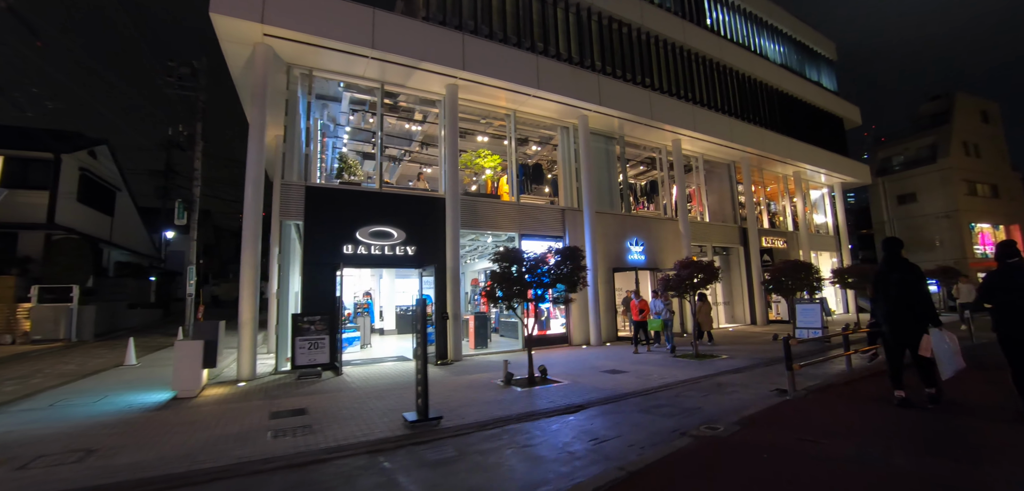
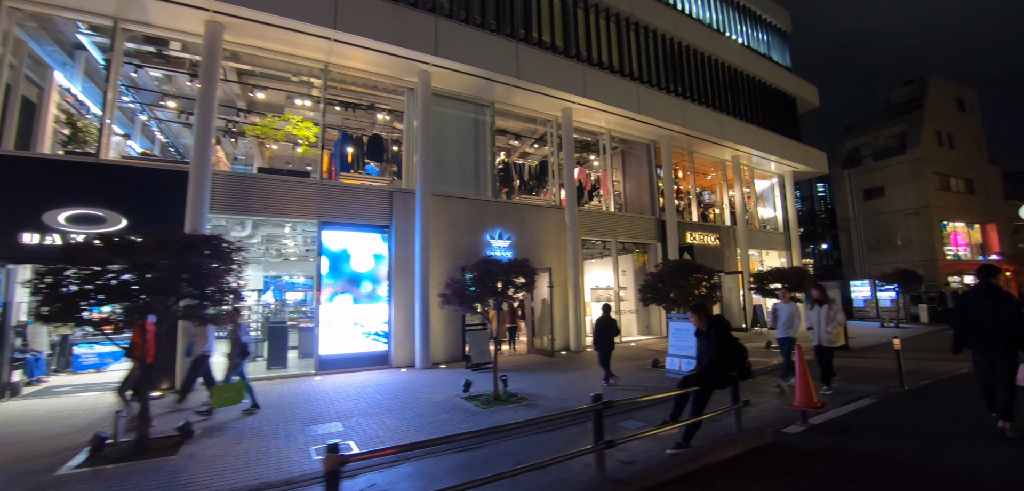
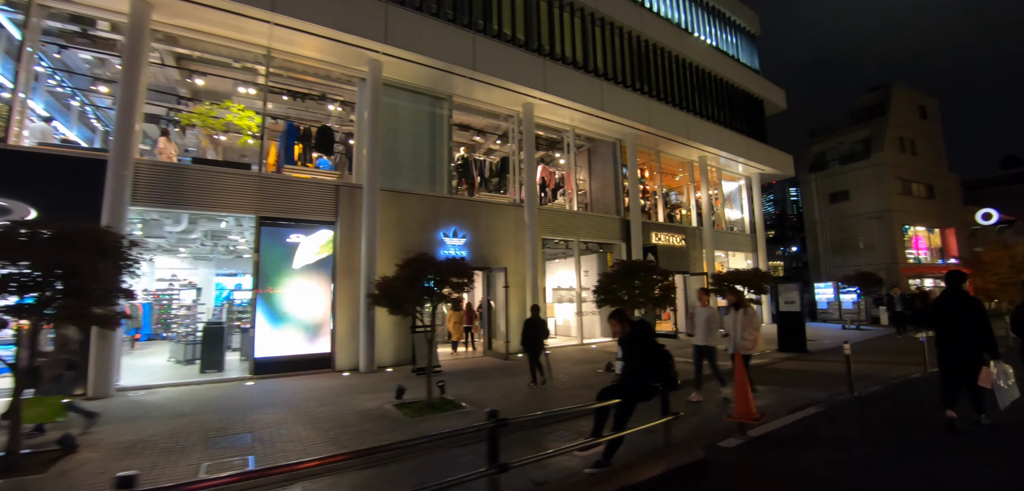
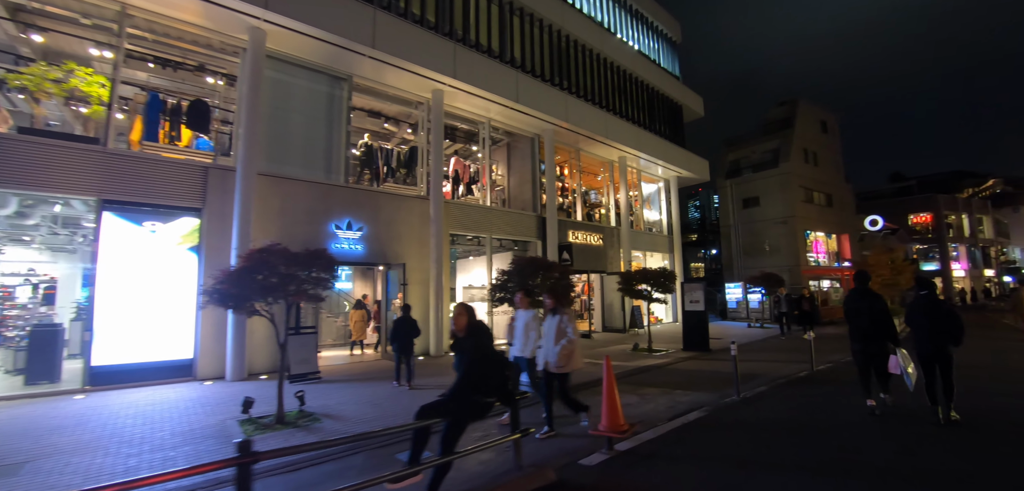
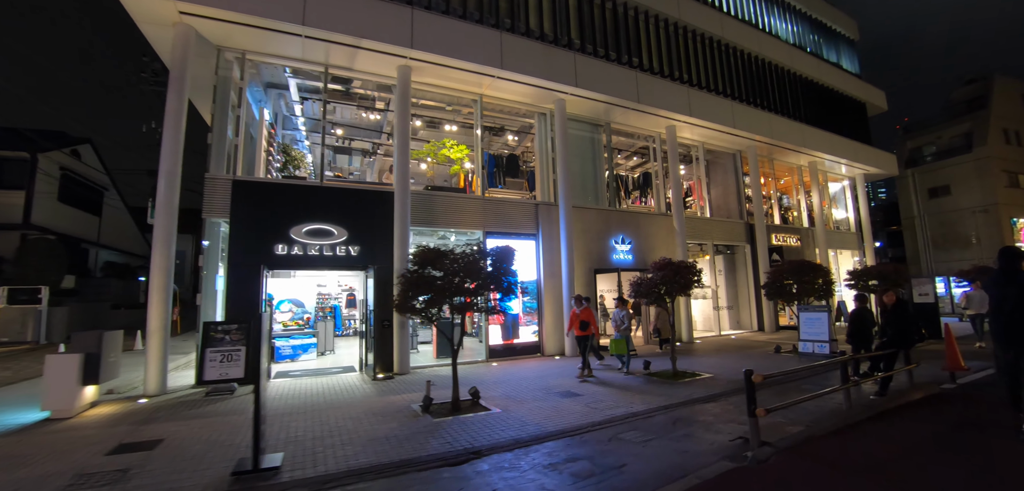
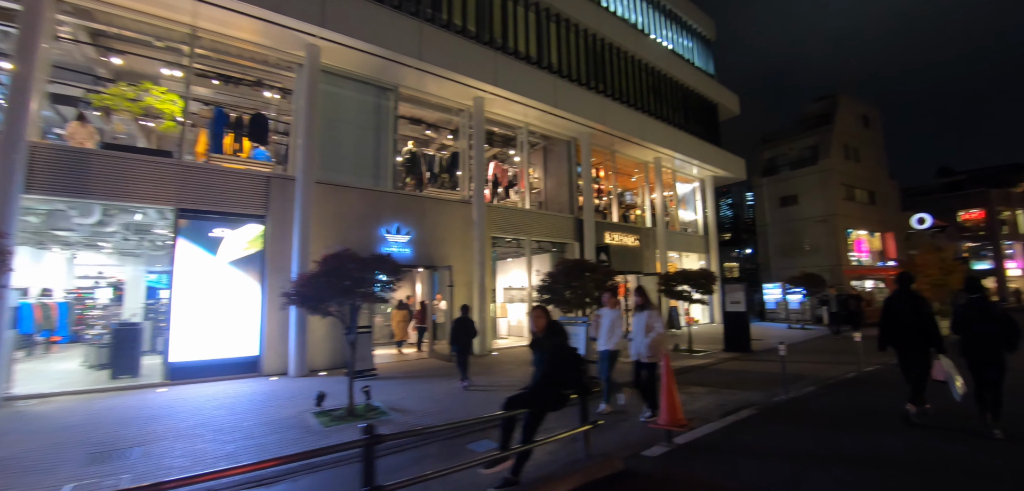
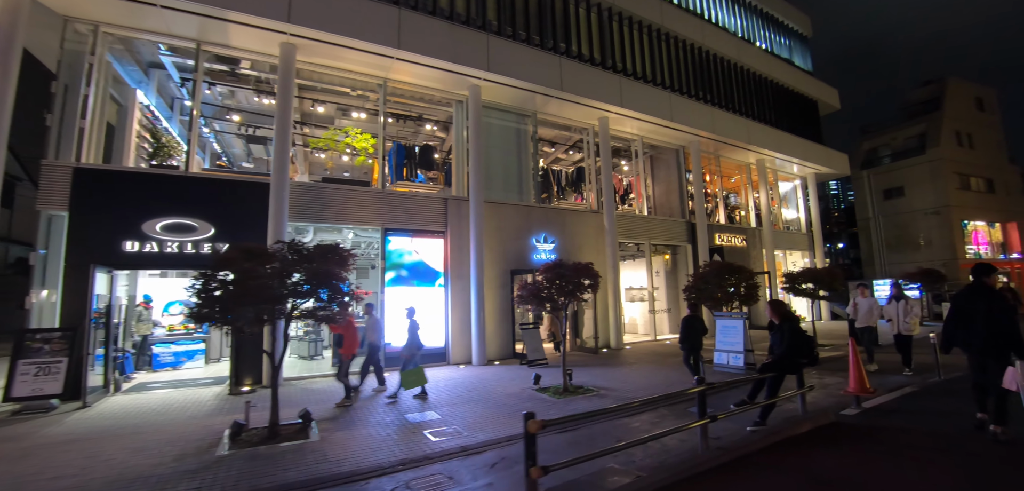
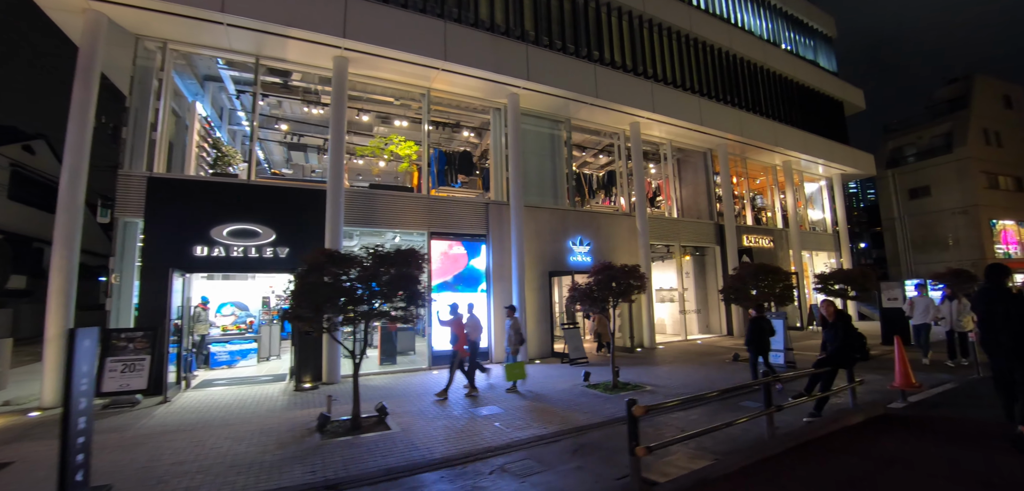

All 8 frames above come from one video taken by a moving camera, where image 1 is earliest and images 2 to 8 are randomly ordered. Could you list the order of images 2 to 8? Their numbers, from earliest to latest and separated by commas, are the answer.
5, 8, 7, 2, 3, 6, 4
